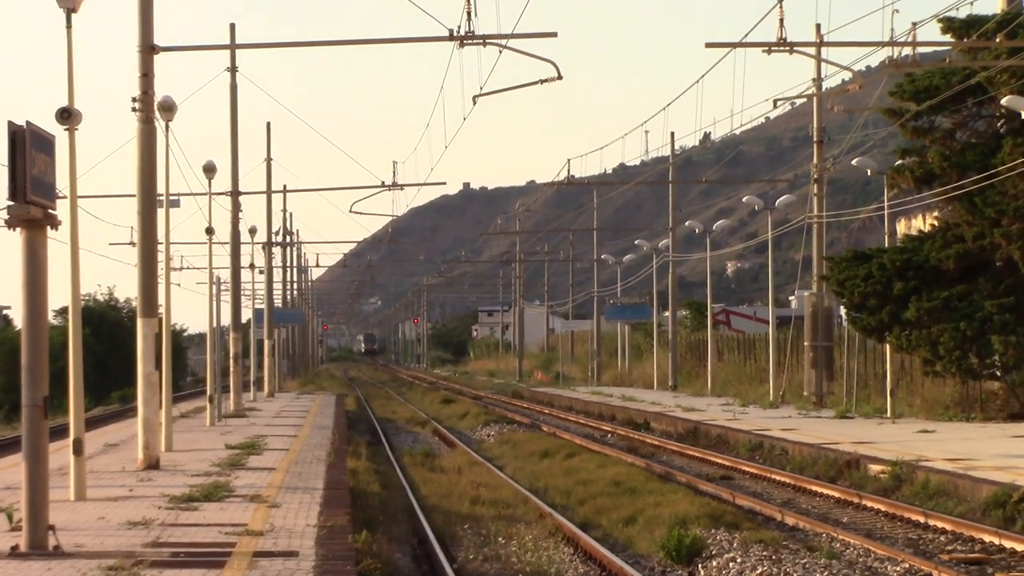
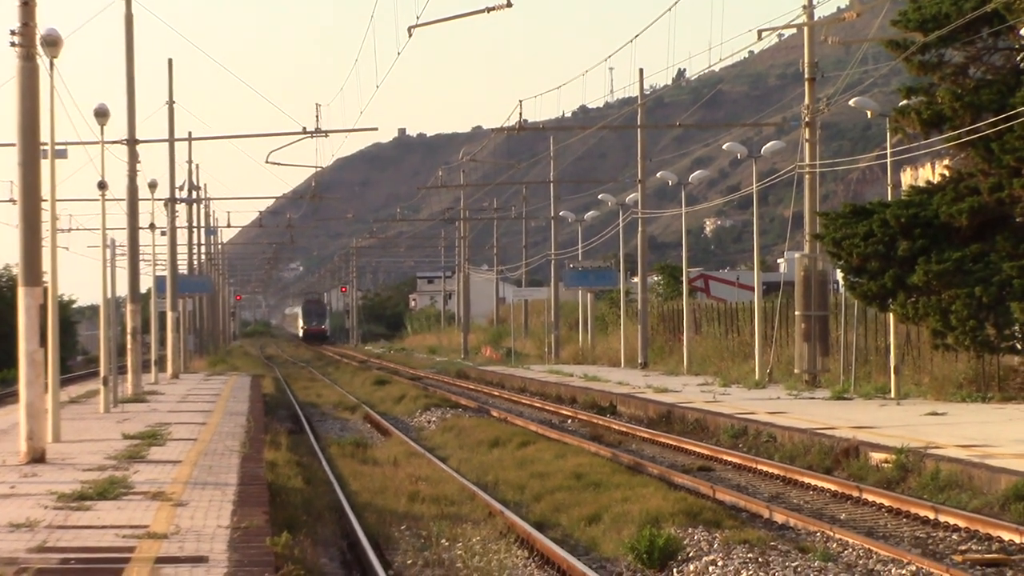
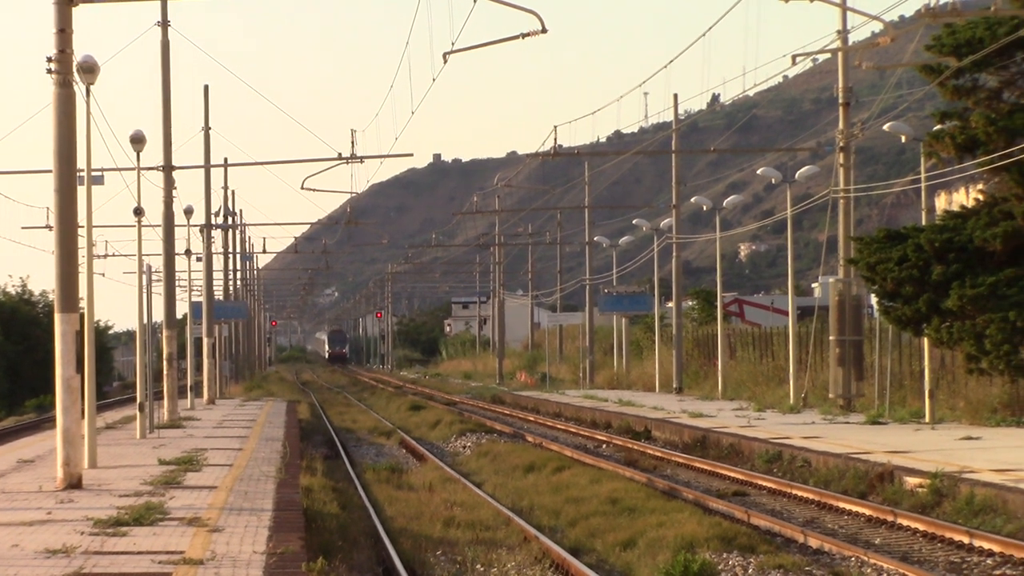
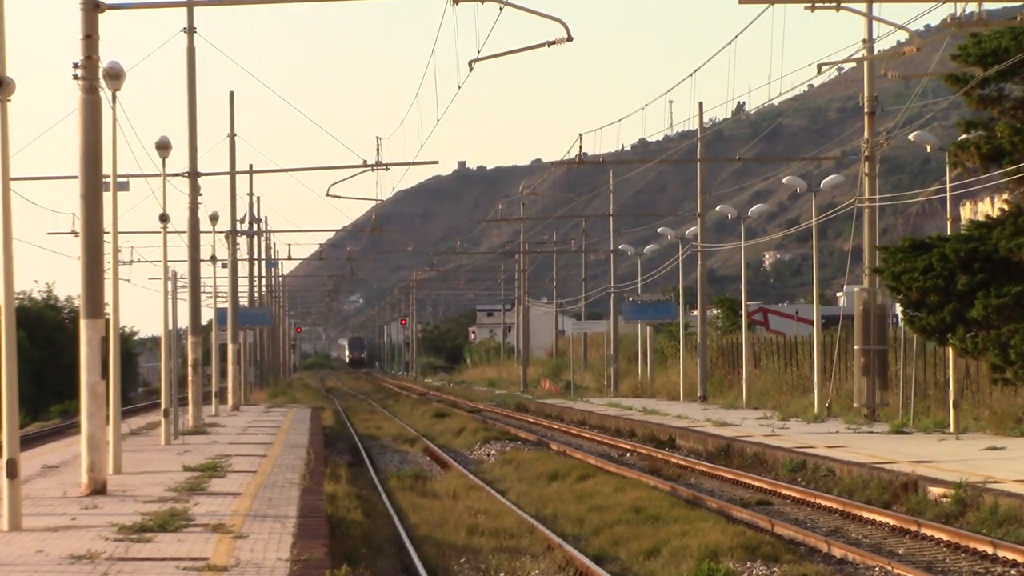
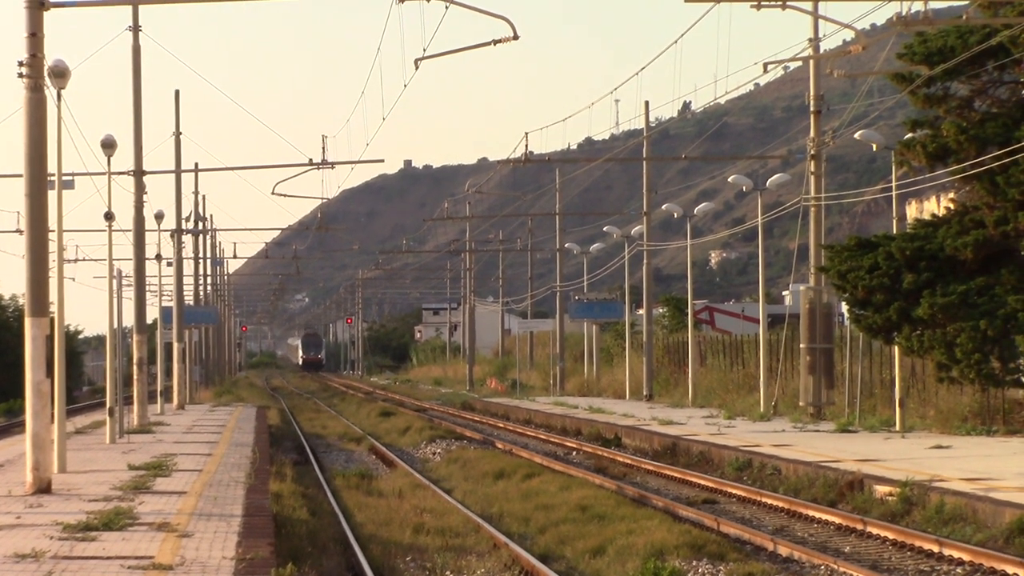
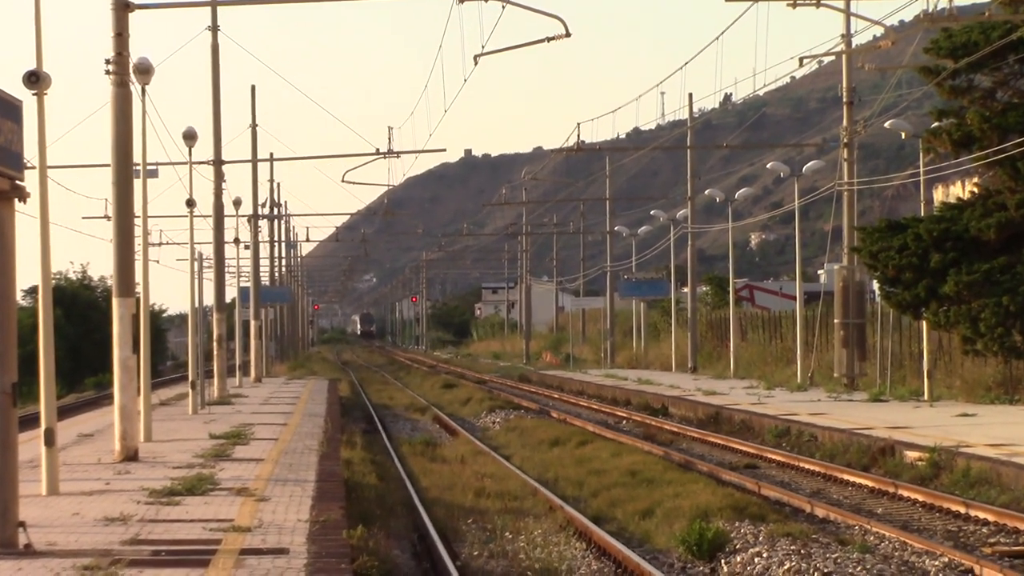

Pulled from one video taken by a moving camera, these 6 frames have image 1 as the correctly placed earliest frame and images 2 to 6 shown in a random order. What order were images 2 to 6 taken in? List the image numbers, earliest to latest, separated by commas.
6, 4, 3, 5, 2
